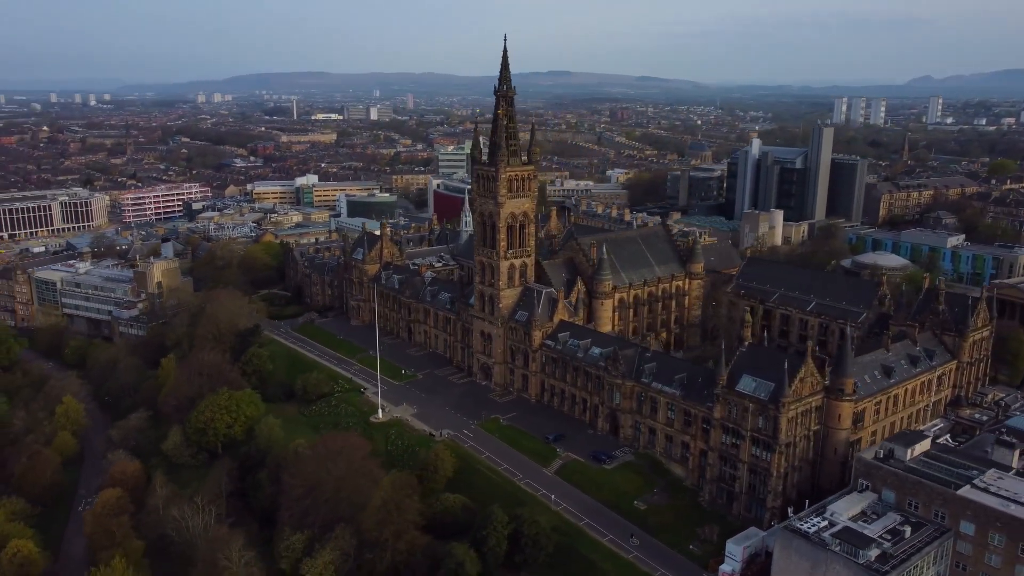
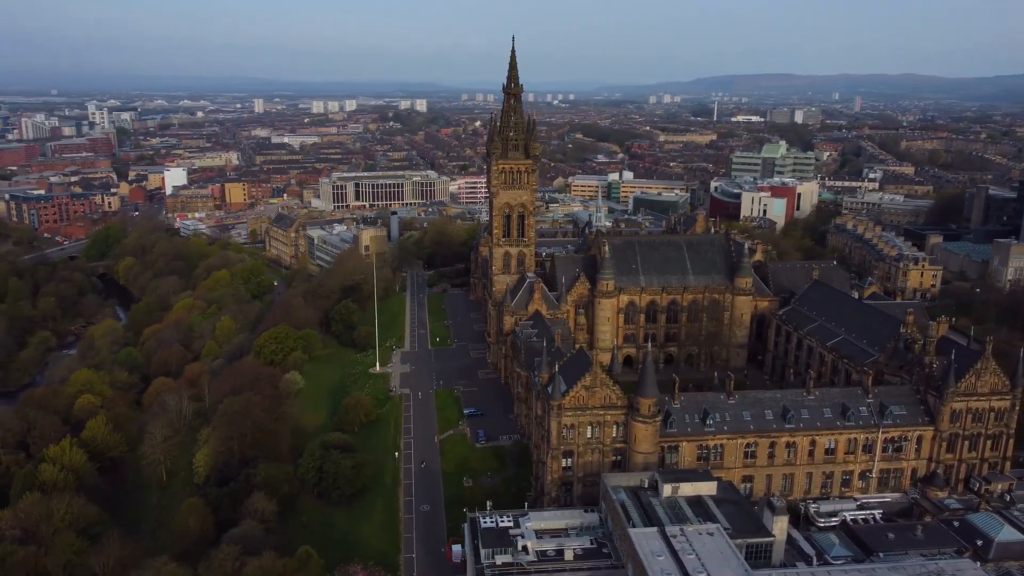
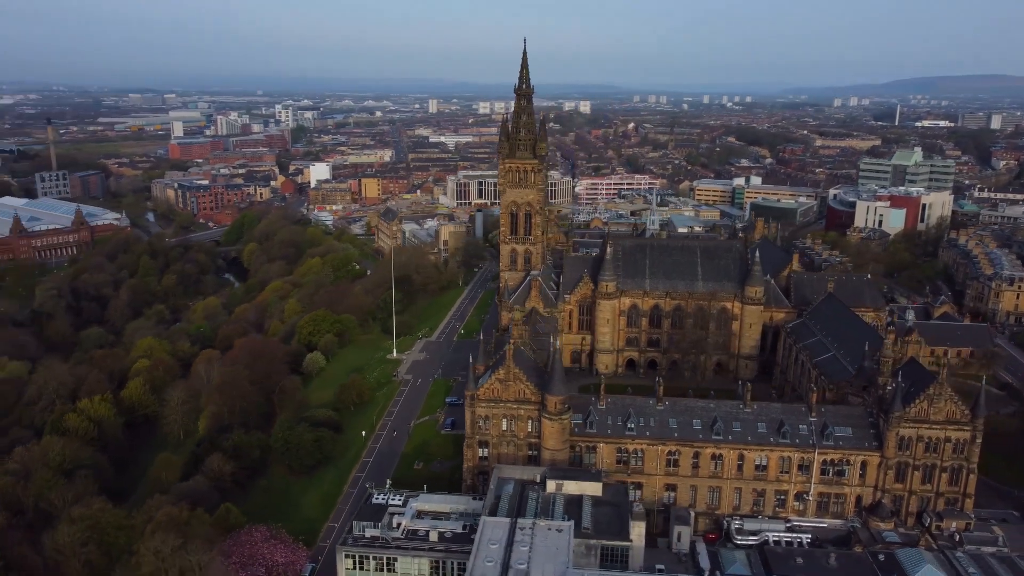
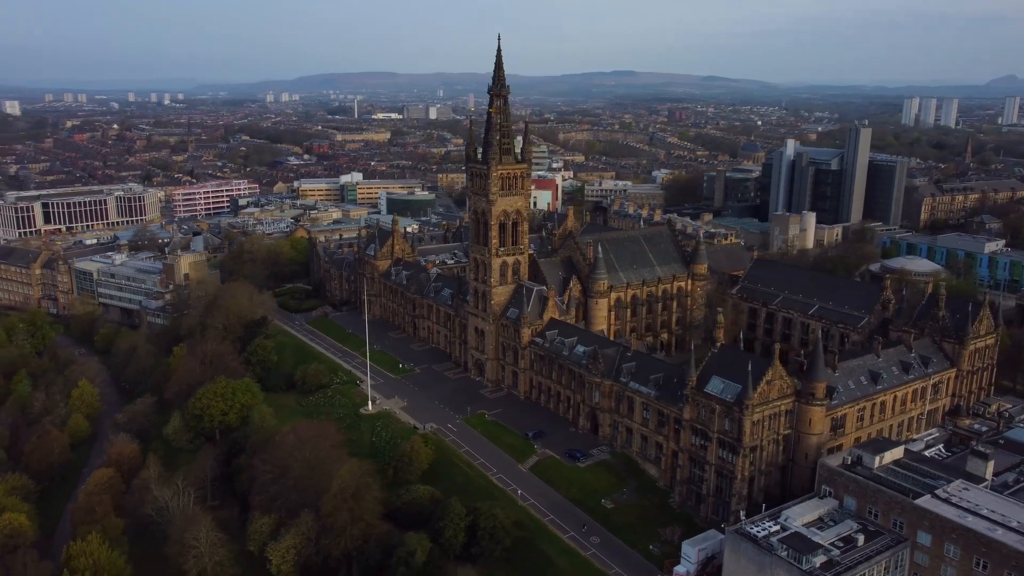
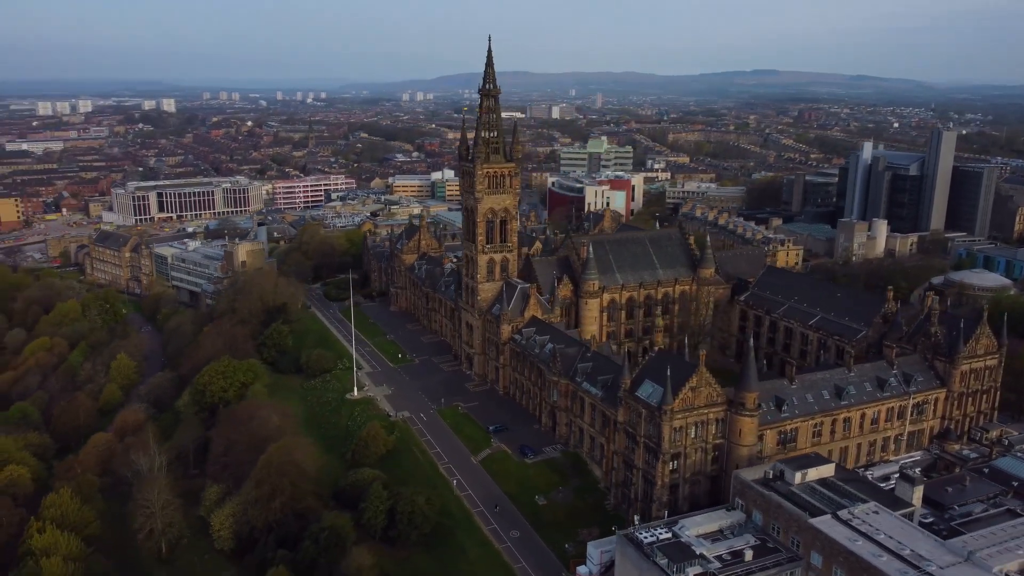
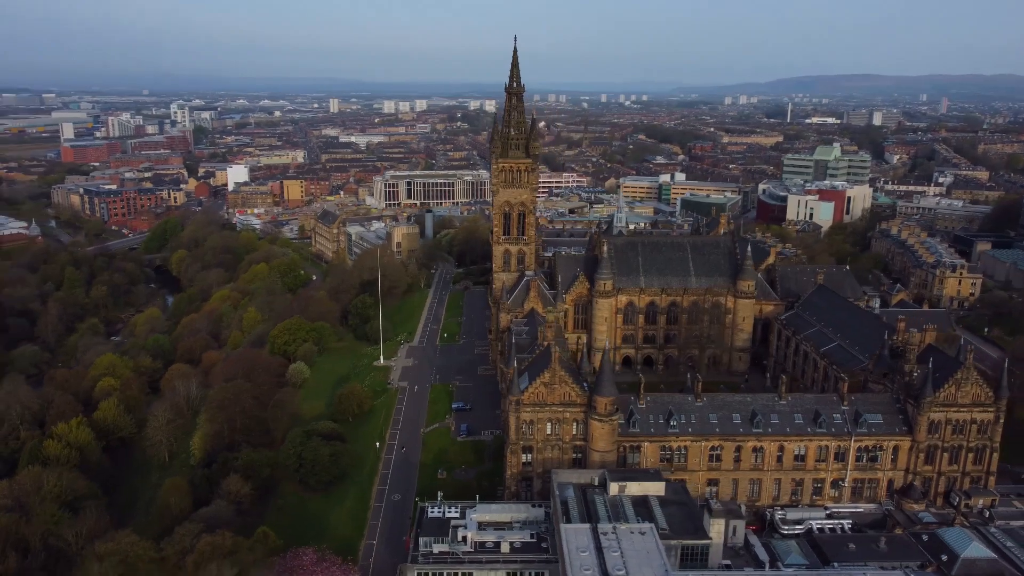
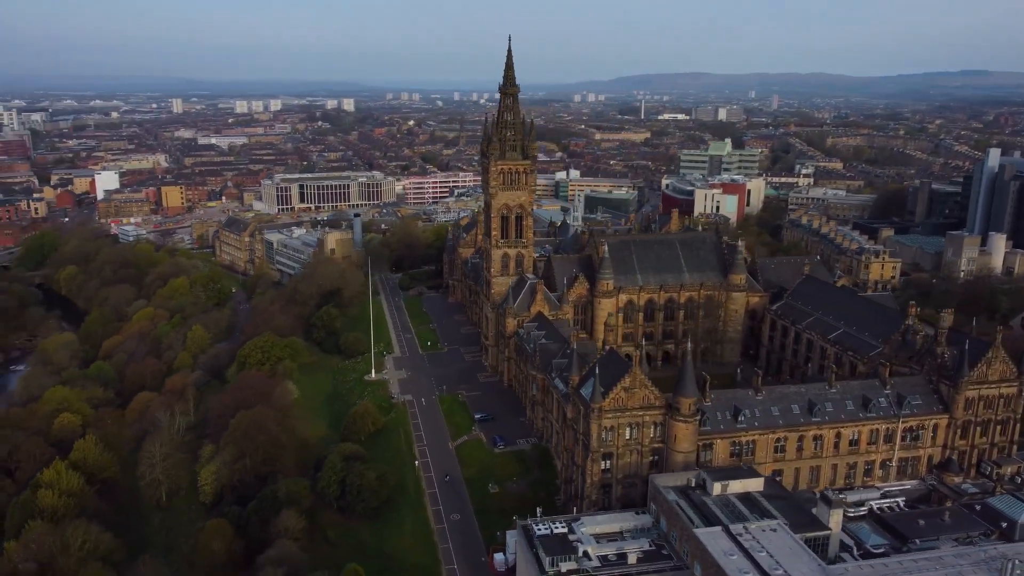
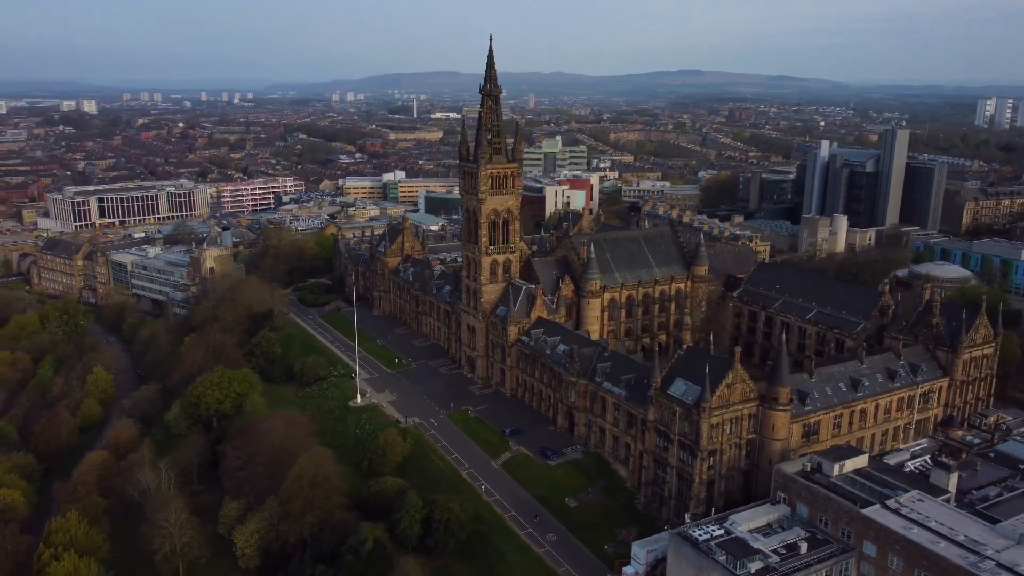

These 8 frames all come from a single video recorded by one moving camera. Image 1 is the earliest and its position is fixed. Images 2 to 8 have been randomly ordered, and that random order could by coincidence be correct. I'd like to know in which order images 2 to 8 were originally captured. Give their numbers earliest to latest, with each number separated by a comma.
4, 8, 5, 7, 2, 6, 3
